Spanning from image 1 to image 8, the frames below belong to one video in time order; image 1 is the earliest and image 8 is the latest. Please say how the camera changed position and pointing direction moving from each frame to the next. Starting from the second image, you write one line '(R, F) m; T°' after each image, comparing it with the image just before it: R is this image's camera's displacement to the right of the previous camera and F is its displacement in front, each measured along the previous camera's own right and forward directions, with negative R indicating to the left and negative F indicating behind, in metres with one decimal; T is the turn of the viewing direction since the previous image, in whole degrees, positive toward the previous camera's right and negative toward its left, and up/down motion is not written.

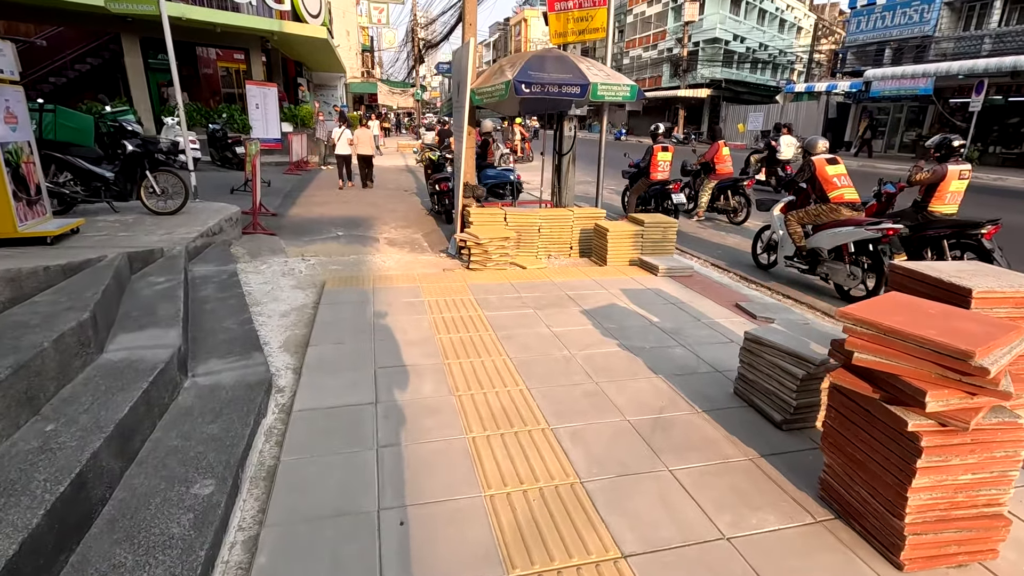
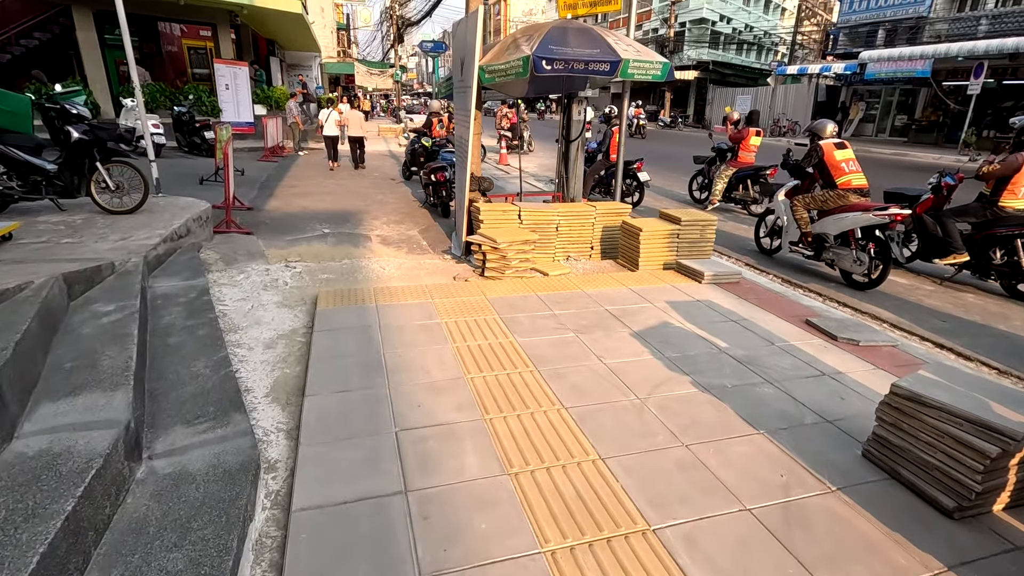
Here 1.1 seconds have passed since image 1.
(-0.4, +0.8) m; +2°
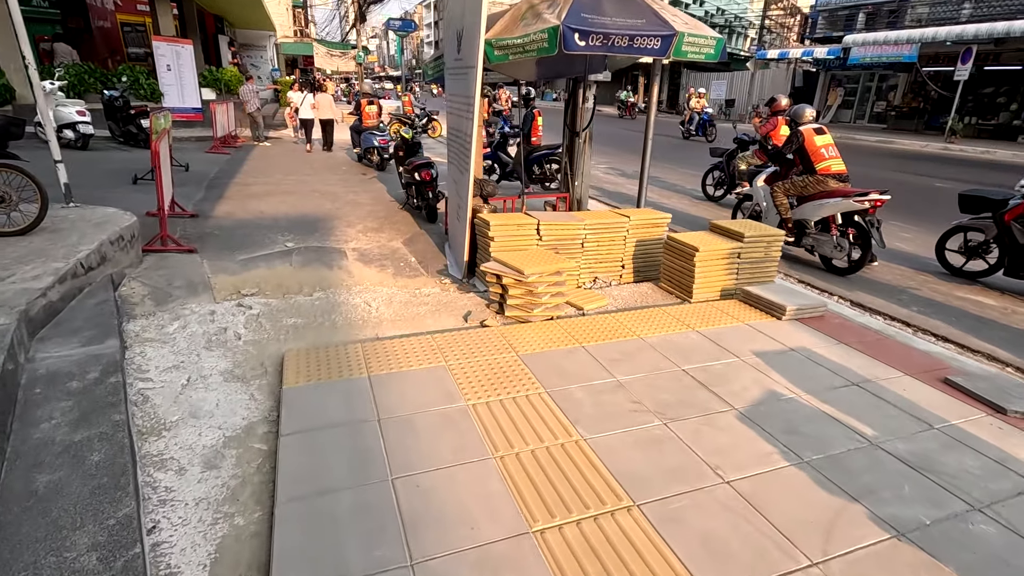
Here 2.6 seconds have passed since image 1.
(-0.5, +1.2) m; +4°
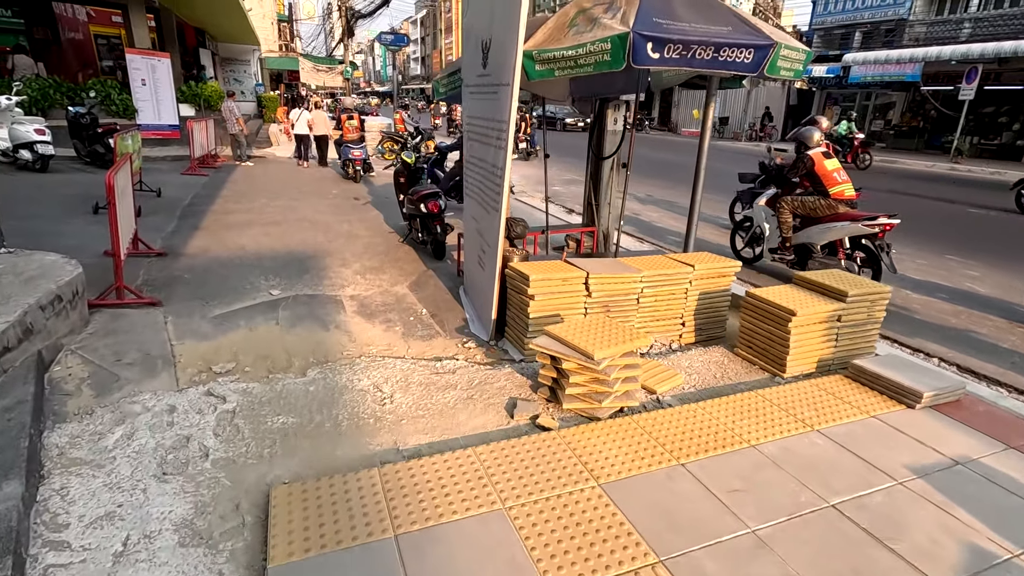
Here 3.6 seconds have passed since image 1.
(-0.4, +0.9) m; +2°
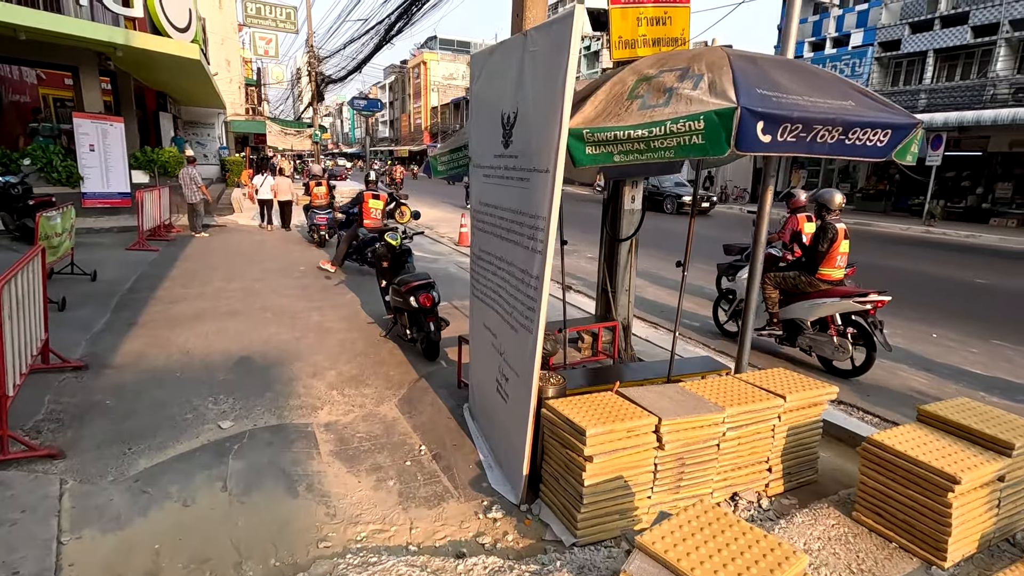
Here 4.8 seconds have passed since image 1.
(-0.4, +1.0) m; +4°
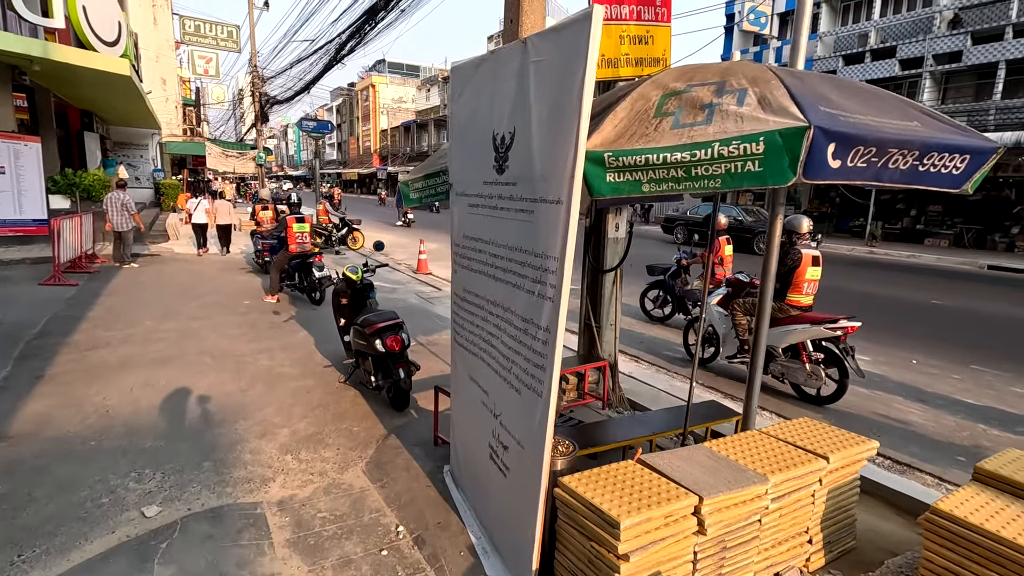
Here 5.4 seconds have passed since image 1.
(-0.2, +0.5) m; +5°
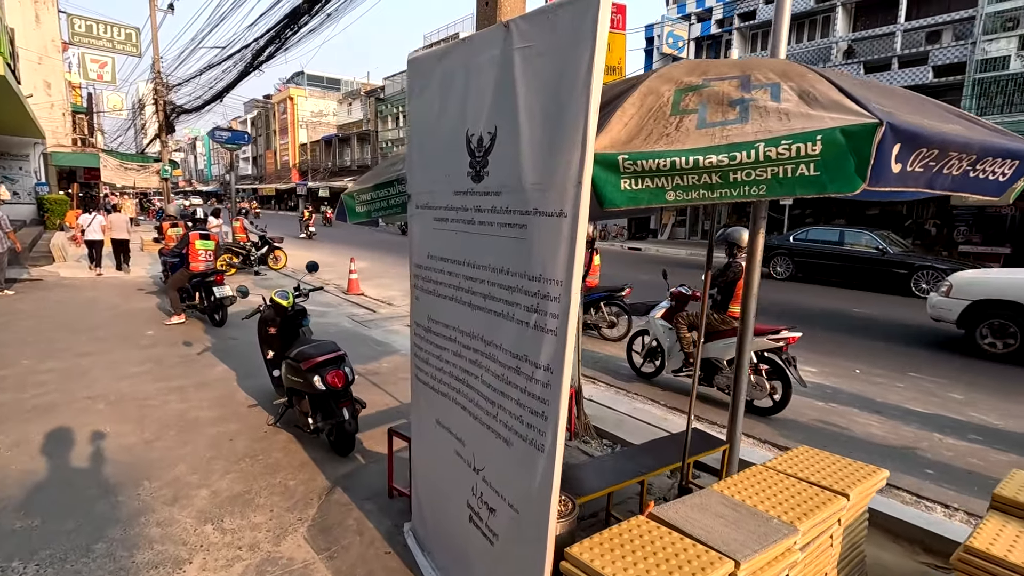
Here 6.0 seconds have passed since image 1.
(-0.2, +0.5) m; +8°
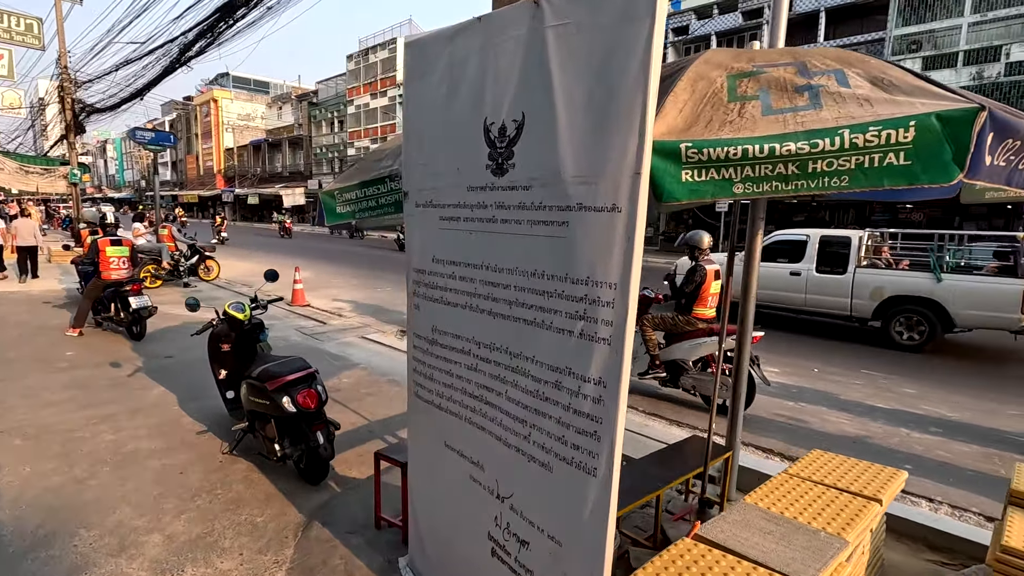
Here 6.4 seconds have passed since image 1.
(-0.4, +0.3) m; +7°
